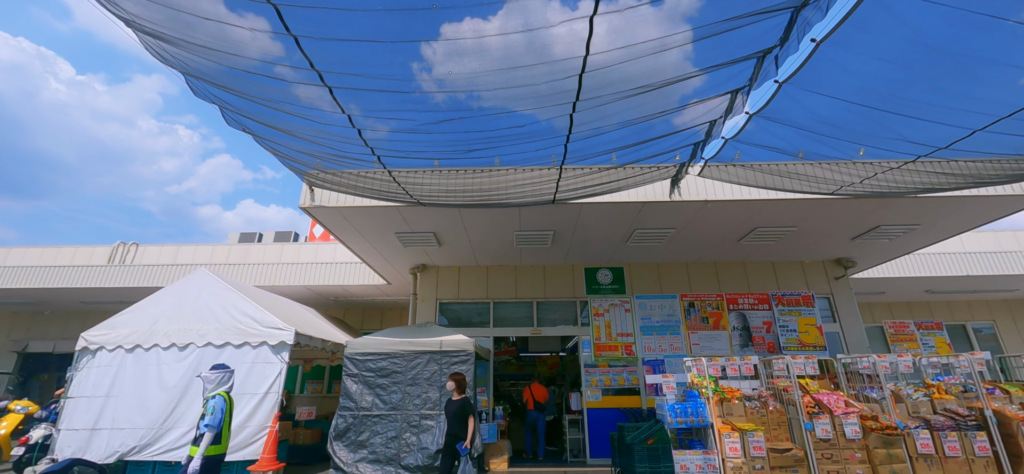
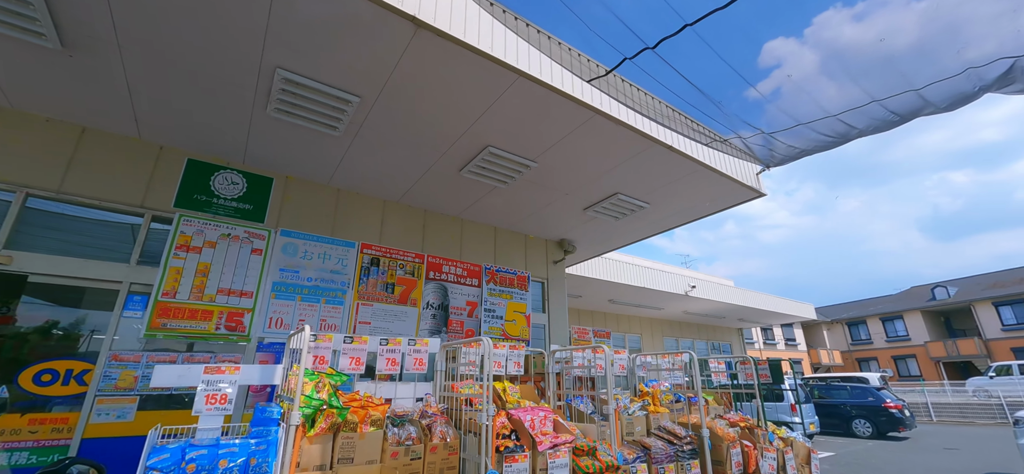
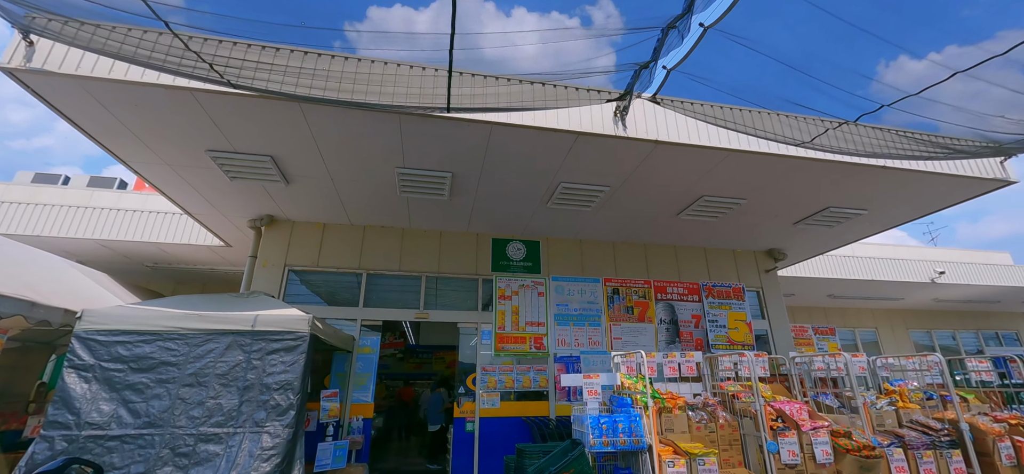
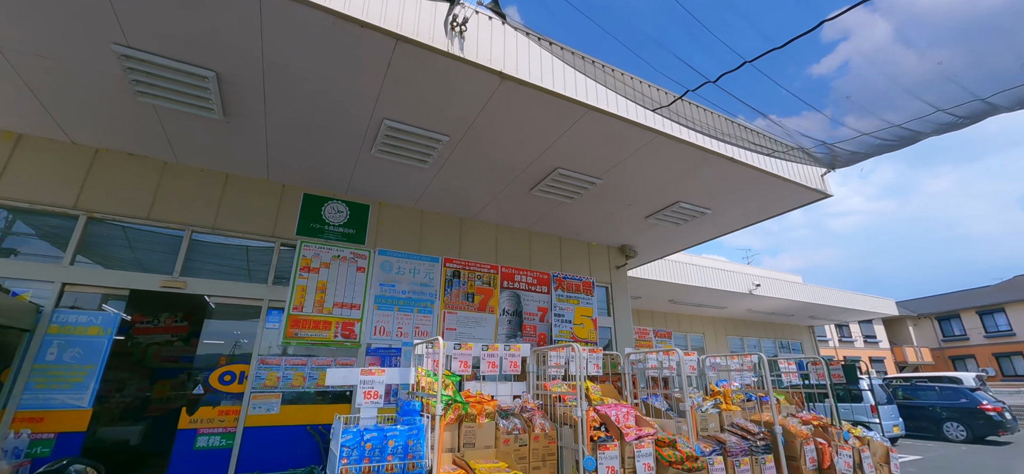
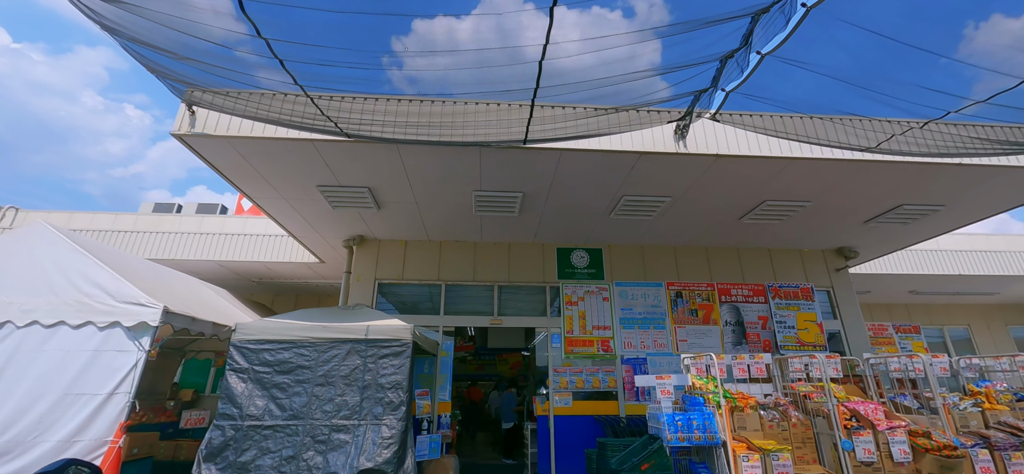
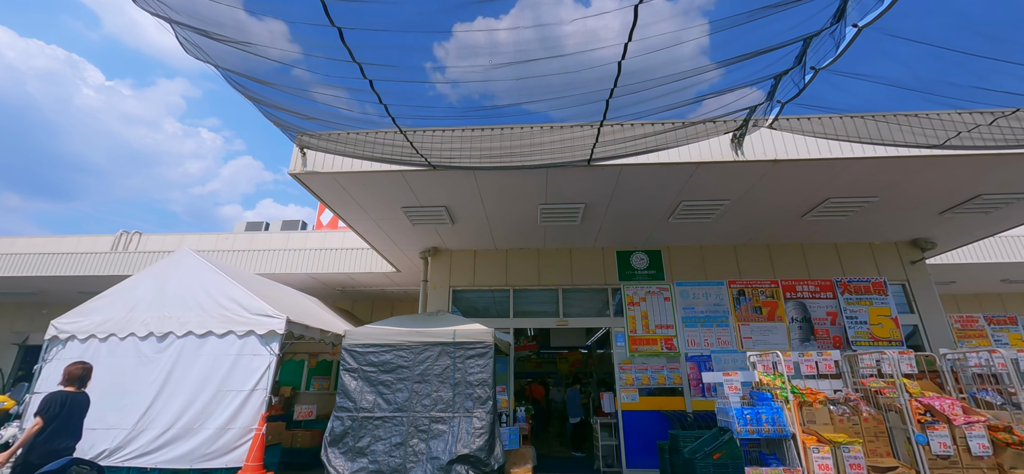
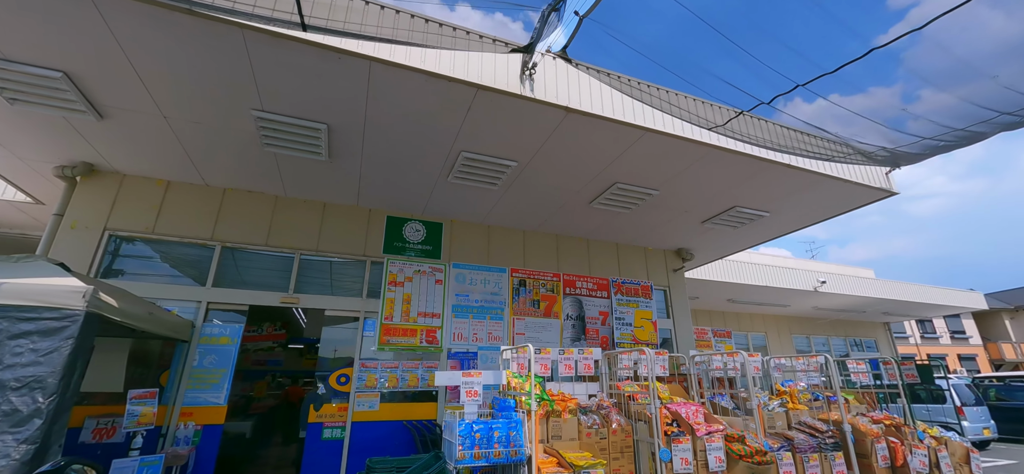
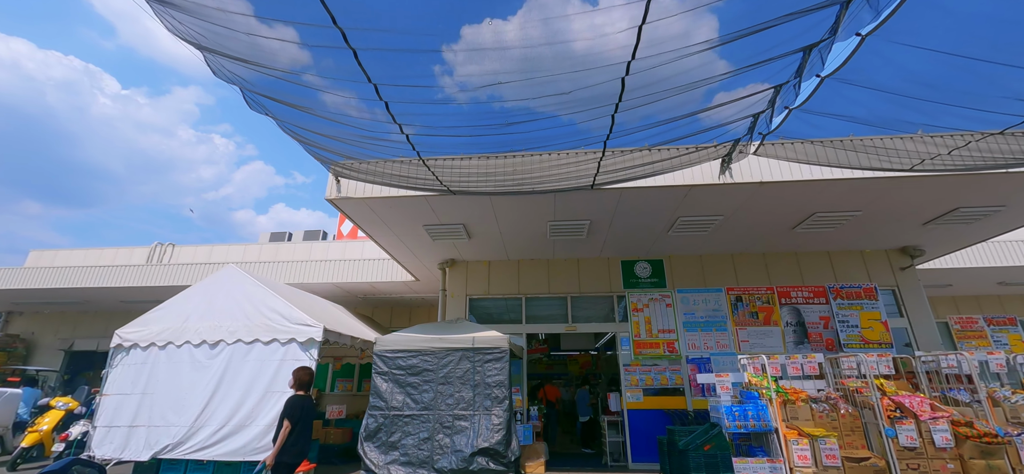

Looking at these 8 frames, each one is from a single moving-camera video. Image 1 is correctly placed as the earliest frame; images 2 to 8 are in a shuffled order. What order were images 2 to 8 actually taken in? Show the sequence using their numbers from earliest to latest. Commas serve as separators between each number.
8, 6, 5, 3, 7, 4, 2
